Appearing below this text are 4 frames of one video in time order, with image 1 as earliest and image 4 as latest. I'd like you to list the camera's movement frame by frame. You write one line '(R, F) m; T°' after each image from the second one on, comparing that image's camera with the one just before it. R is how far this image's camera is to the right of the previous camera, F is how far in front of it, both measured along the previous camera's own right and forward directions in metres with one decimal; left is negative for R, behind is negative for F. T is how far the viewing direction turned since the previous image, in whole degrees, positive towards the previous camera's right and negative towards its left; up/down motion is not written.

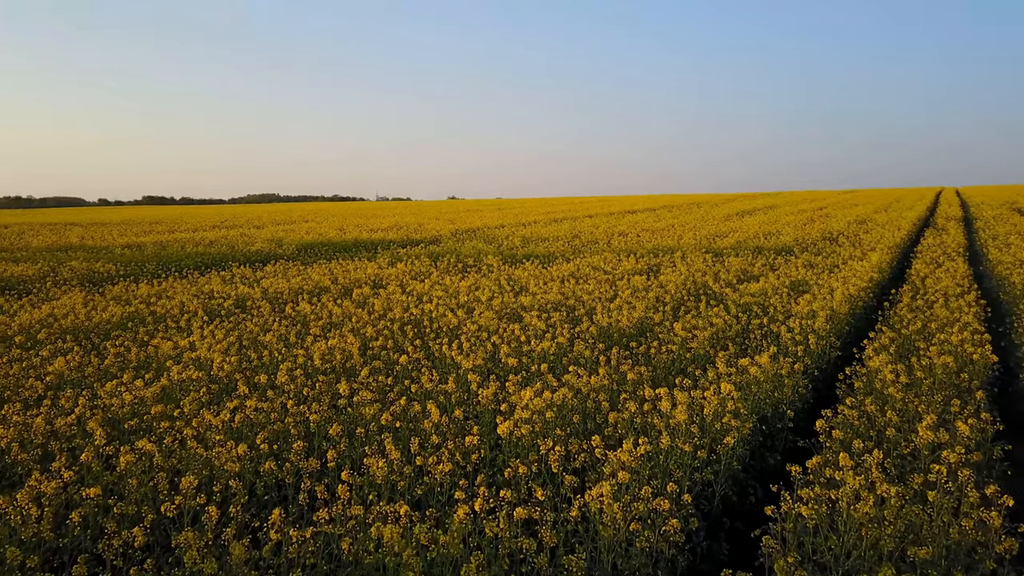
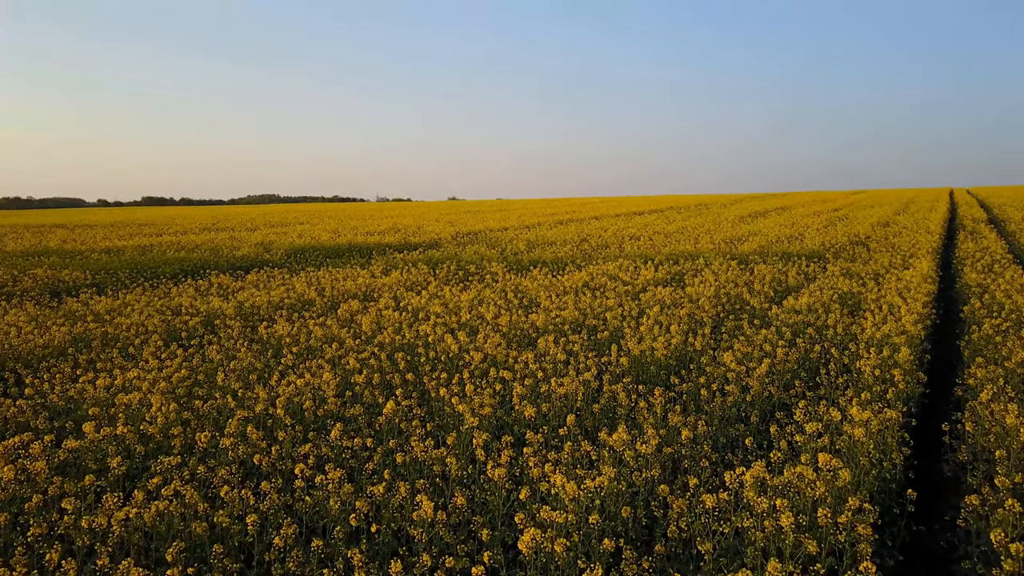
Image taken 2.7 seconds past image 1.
(-0.1, +1.4) m; 0°
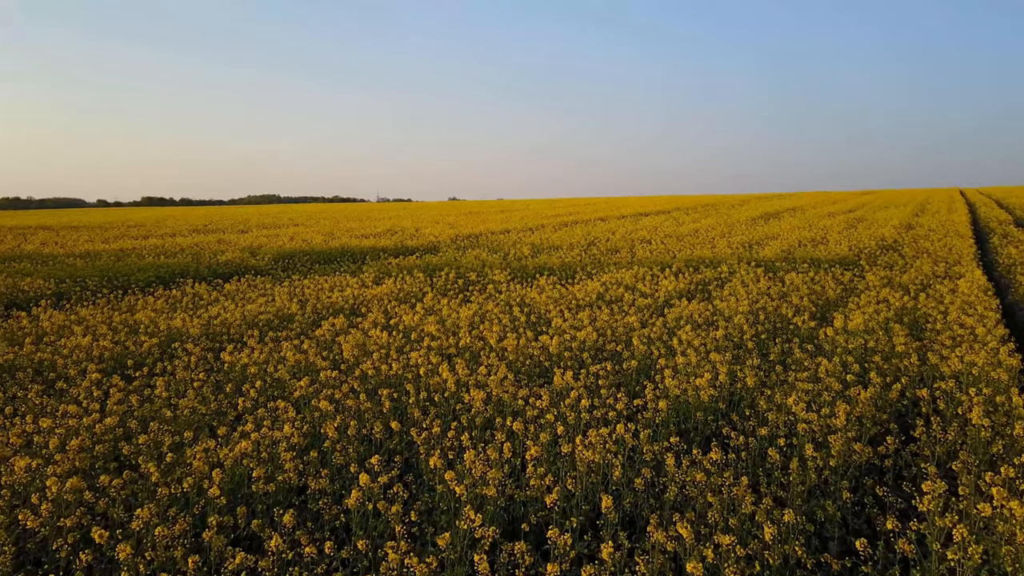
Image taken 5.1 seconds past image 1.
(-0.1, +1.3) m; 0°
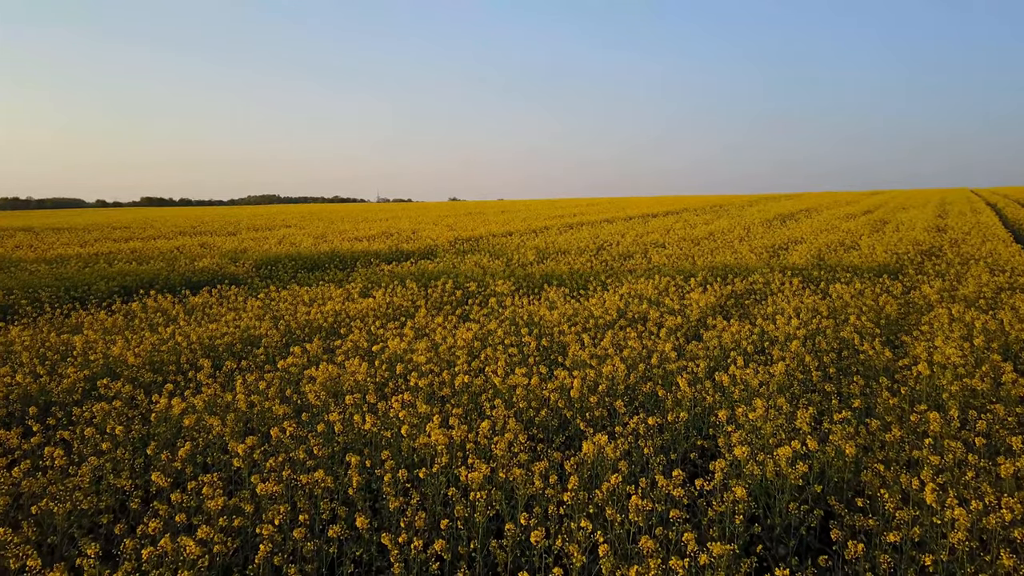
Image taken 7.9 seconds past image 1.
(-0.1, +1.5) m; 0°
